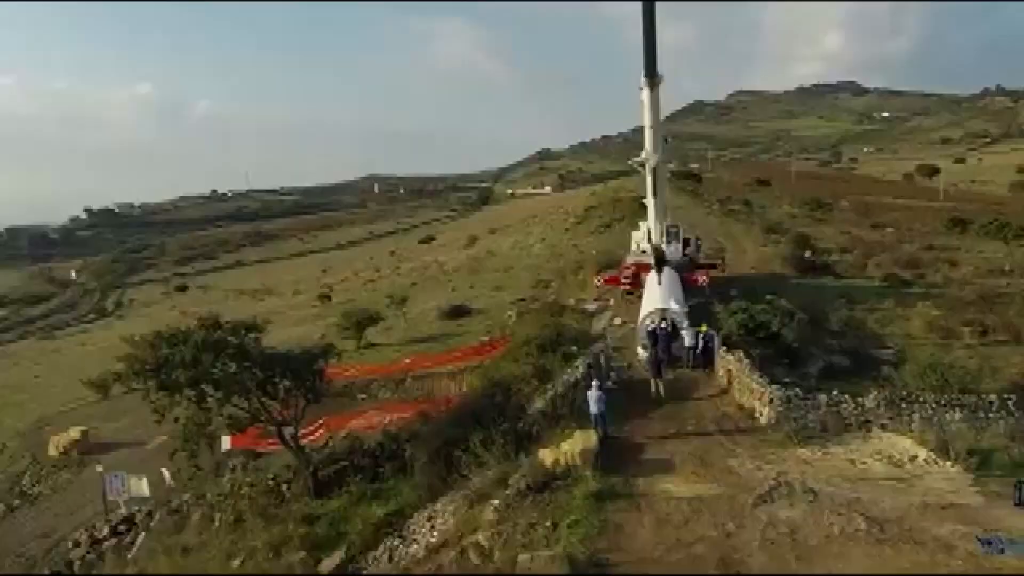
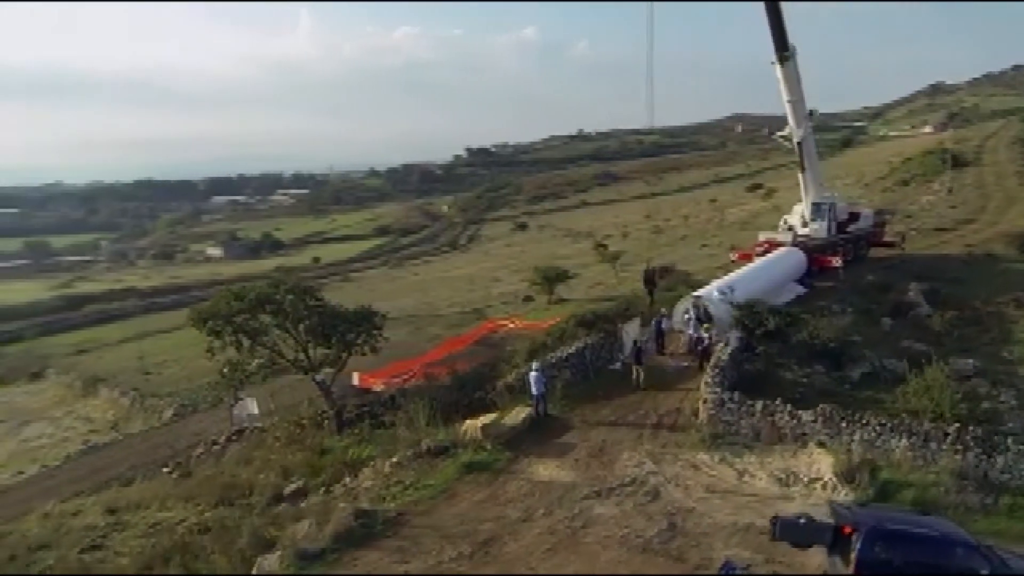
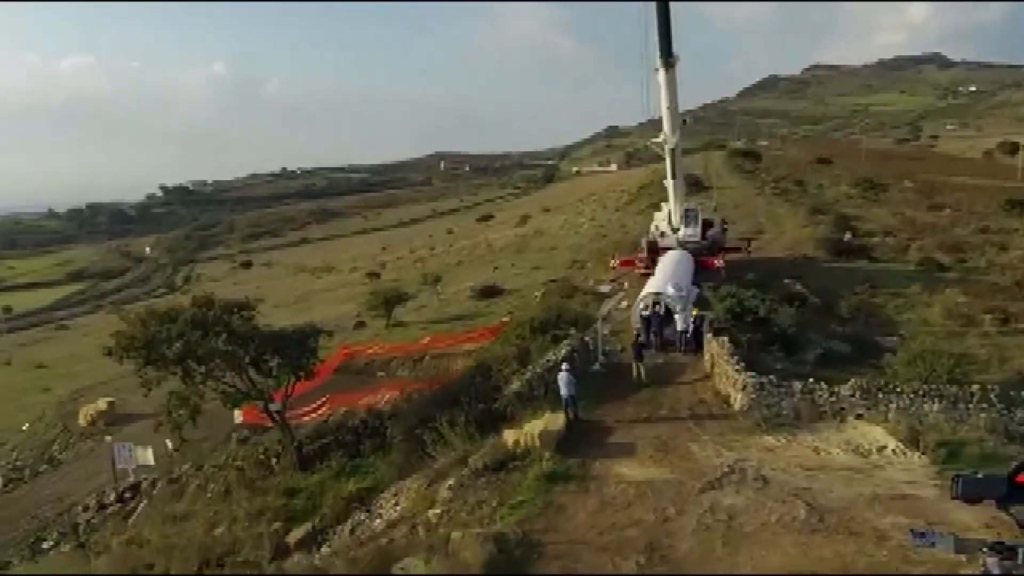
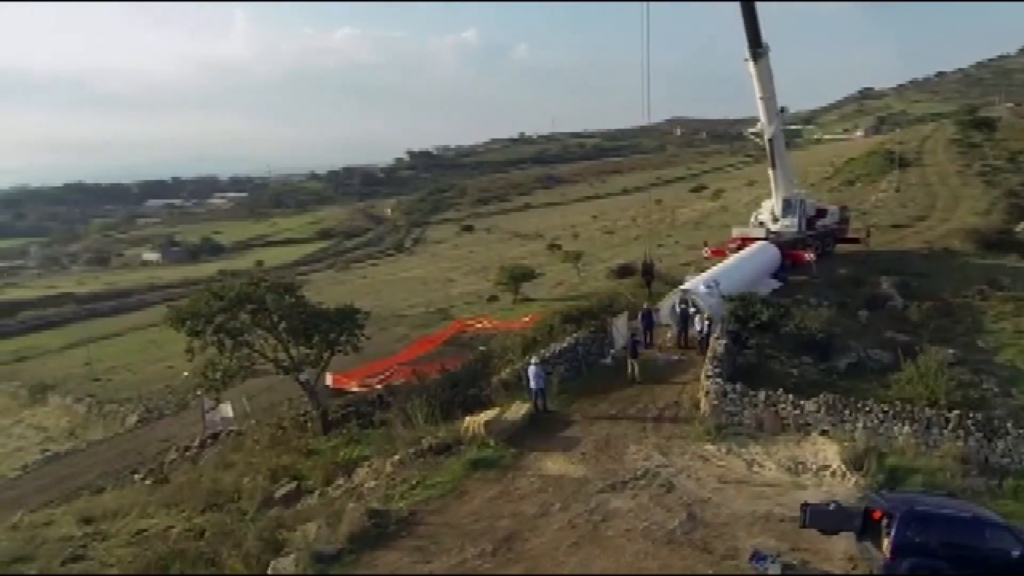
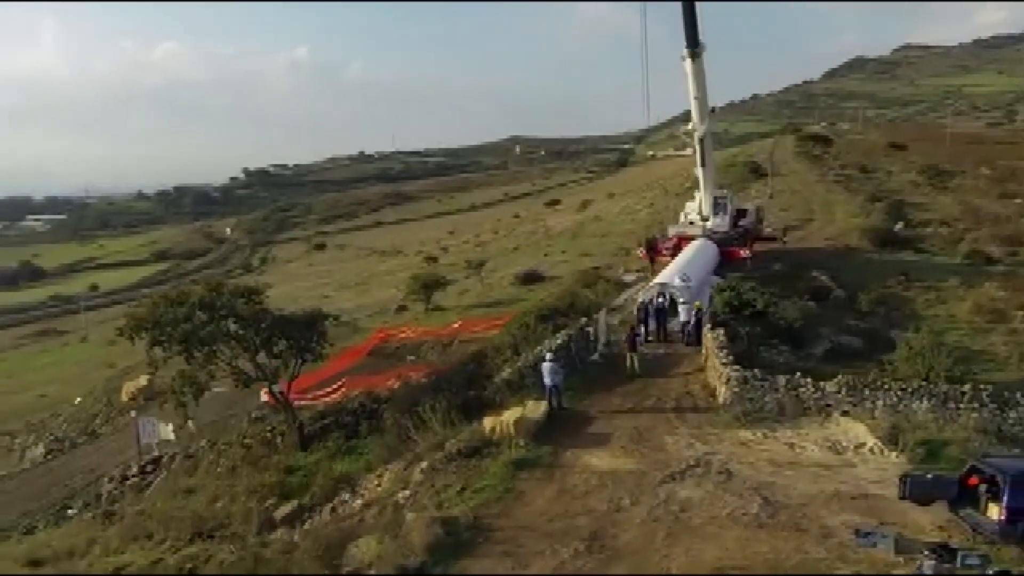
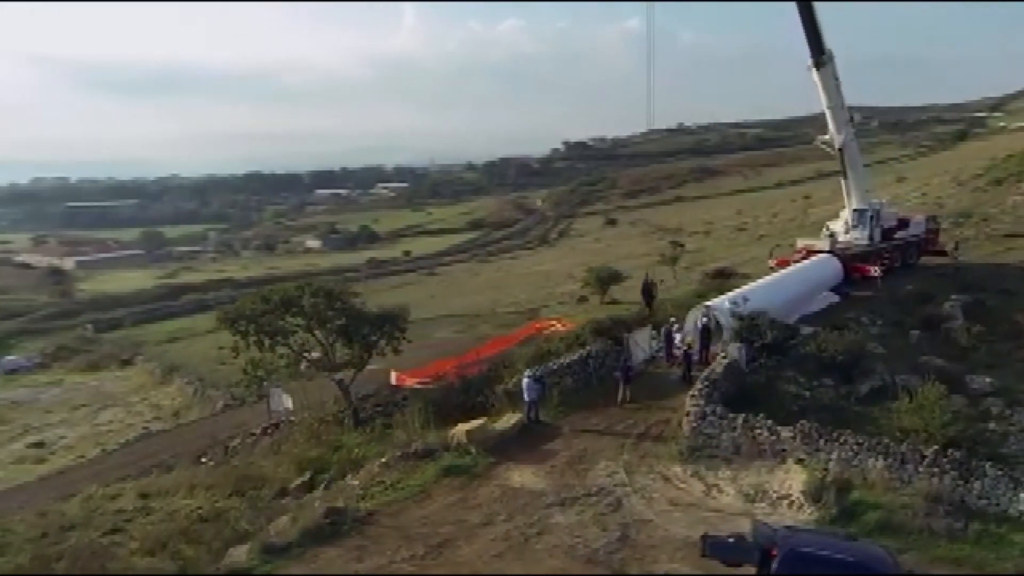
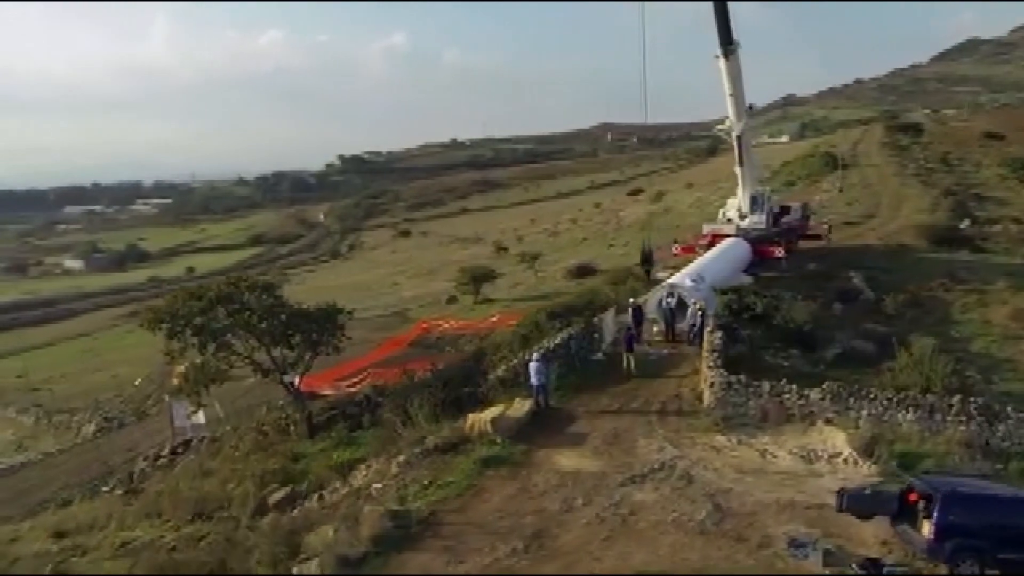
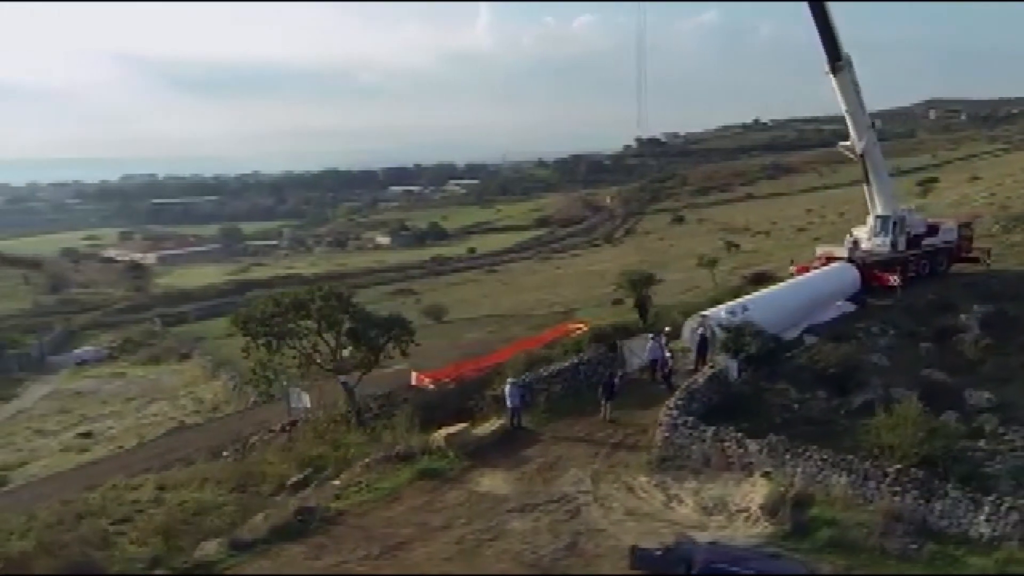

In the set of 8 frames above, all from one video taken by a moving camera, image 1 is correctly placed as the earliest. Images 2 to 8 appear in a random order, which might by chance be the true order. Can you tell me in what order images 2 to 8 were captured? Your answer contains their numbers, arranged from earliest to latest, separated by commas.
3, 5, 7, 4, 2, 6, 8
